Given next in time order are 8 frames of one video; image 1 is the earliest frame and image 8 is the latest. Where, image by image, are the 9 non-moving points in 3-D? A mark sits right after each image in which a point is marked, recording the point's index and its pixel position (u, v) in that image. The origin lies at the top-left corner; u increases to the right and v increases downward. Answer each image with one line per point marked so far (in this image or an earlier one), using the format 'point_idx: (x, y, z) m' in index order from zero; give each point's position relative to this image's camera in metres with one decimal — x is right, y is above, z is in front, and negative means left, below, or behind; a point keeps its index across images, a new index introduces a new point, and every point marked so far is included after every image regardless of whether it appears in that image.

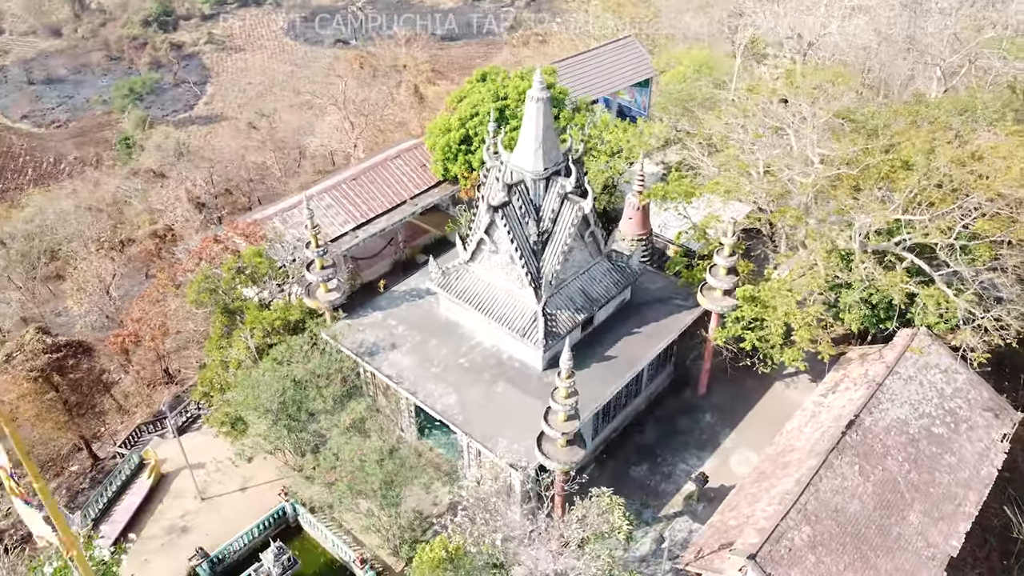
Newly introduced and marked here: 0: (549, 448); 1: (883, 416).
0: (+0.9, -3.9, +17.6) m
1: (+9.3, -3.2, +18.4) m
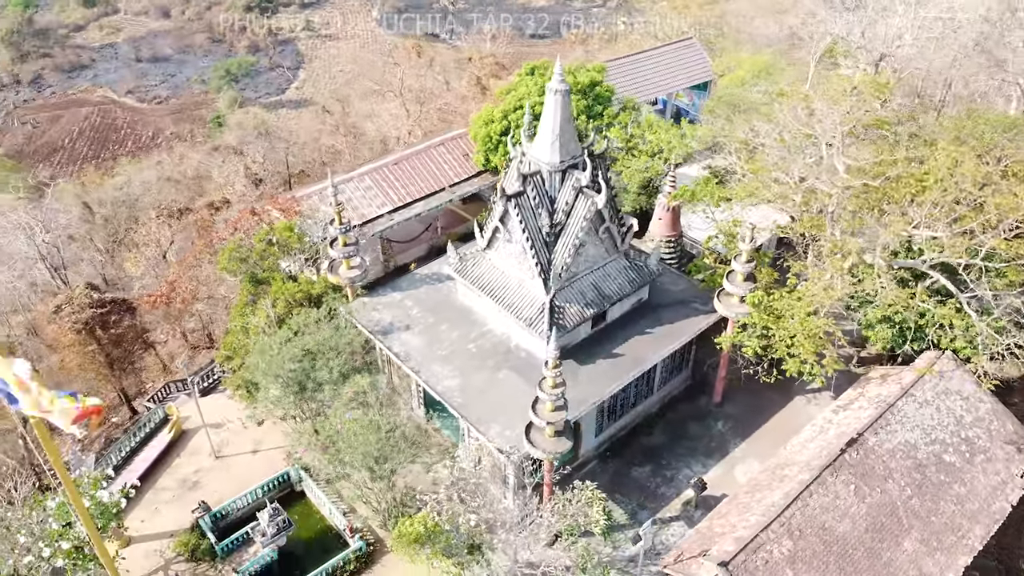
0: (+0.6, -3.6, +17.7) m
1: (+9.1, -3.6, +17.8) m
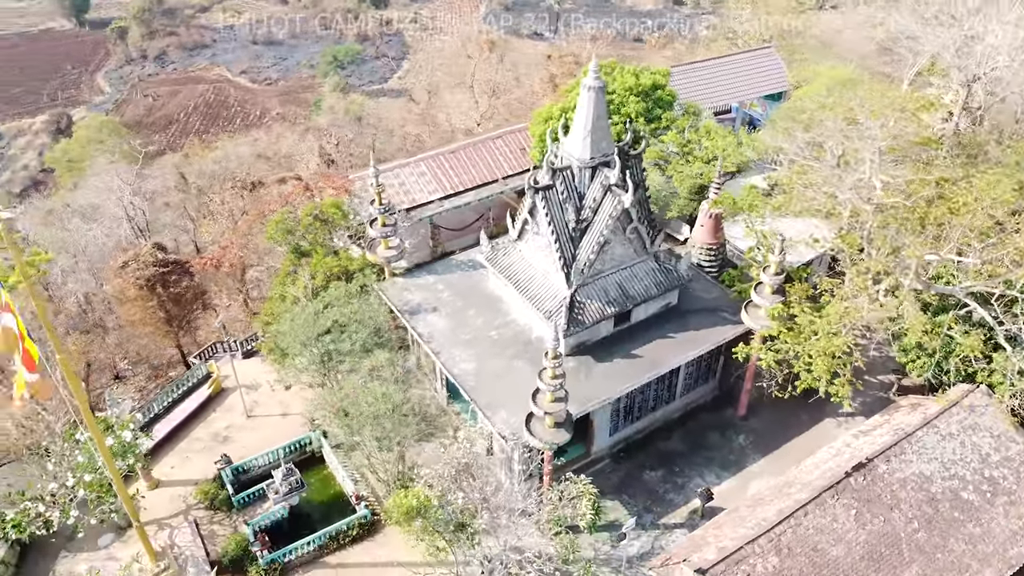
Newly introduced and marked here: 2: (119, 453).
0: (+0.6, -3.4, +17.9) m
1: (+9.0, -4.1, +17.1) m
2: (-10.7, -4.4, +19.5) m
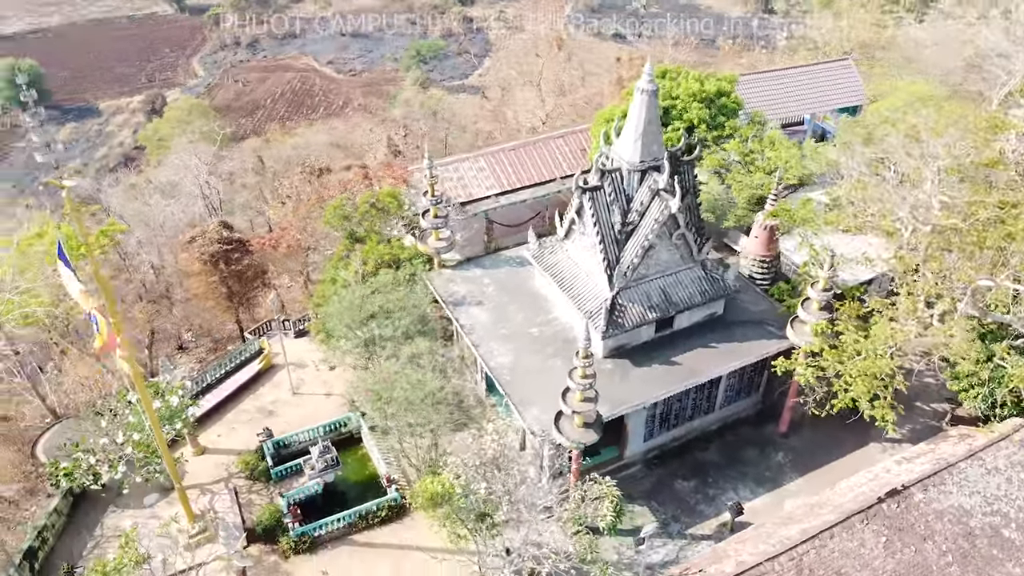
0: (+1.3, -3.4, +18.0) m
1: (+9.6, -4.7, +16.5) m
2: (-9.8, -3.6, +20.5) m
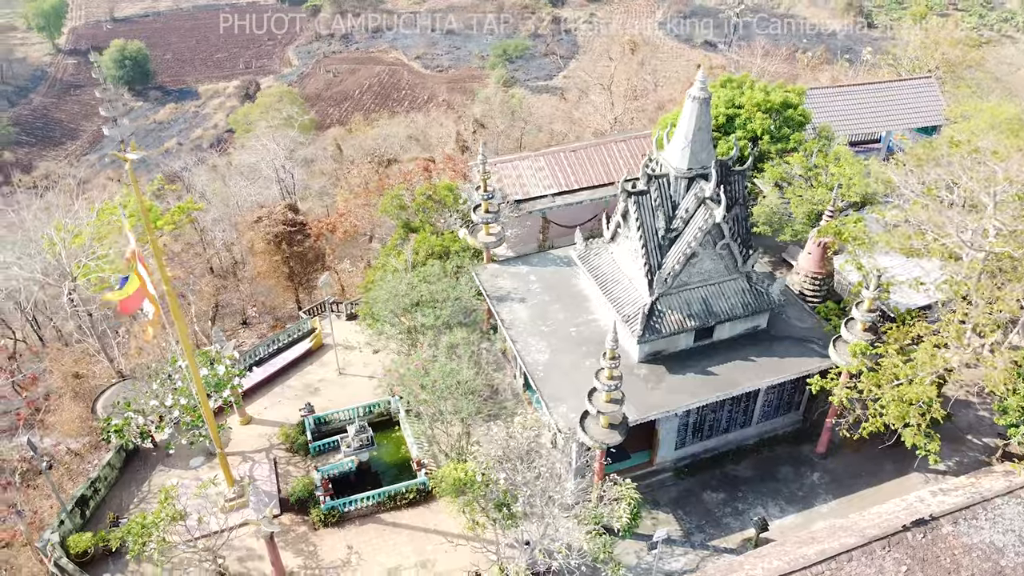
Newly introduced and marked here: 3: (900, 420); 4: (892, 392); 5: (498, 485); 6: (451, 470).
0: (+1.9, -3.4, +18.2) m
1: (+9.9, -5.3, +15.9) m
2: (-8.9, -2.9, +21.7) m
3: (+9.1, -3.1, +17.5) m
4: (+8.9, -2.5, +17.6) m
5: (-0.3, -4.8, +18.1) m
6: (-1.5, -4.6, +18.9) m
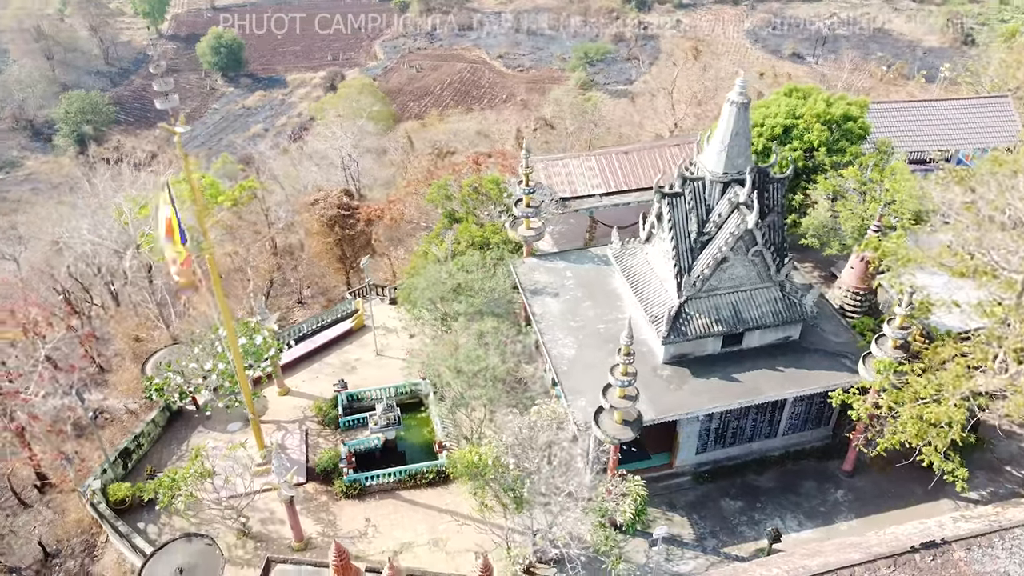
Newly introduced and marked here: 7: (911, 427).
0: (+2.3, -3.3, +18.4) m
1: (+9.9, -5.7, +15.4) m
2: (-8.1, -2.0, +22.8) m
3: (+9.4, -3.5, +17.1) m
4: (+9.3, -2.8, +17.2) m
5: (0.0, -4.6, +18.5) m
6: (-1.2, -4.3, +19.4) m
7: (+9.4, -3.3, +17.3) m
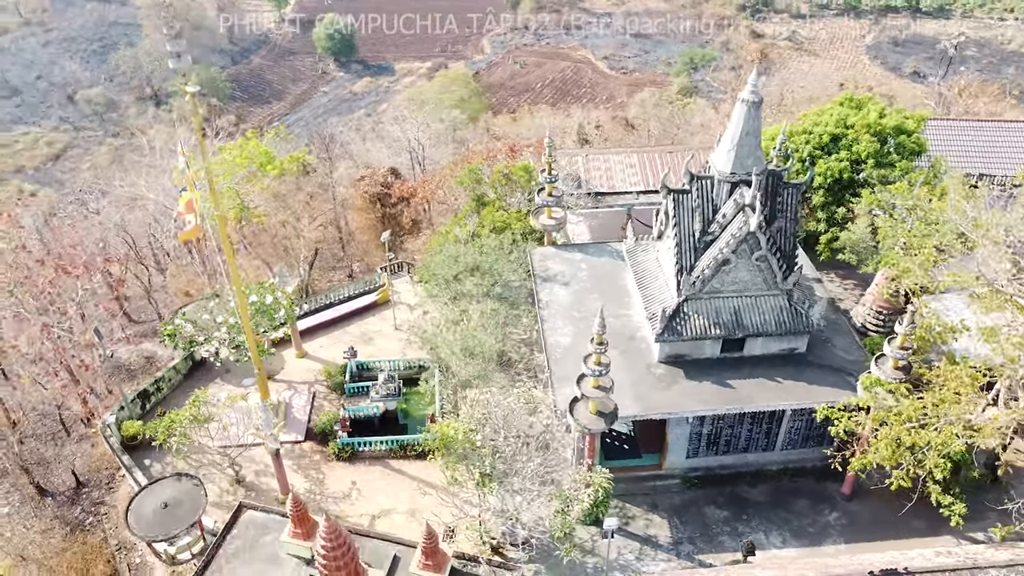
0: (+1.7, -3.0, +18.4) m
1: (+8.6, -6.1, +14.6) m
2: (-8.0, -0.8, +23.9) m
3: (+8.5, -3.9, +16.3) m
4: (+8.5, -3.2, +16.4) m
5: (-0.7, -4.1, +18.8) m
6: (-1.7, -3.7, +19.7) m
7: (+8.6, -3.6, +16.5) m
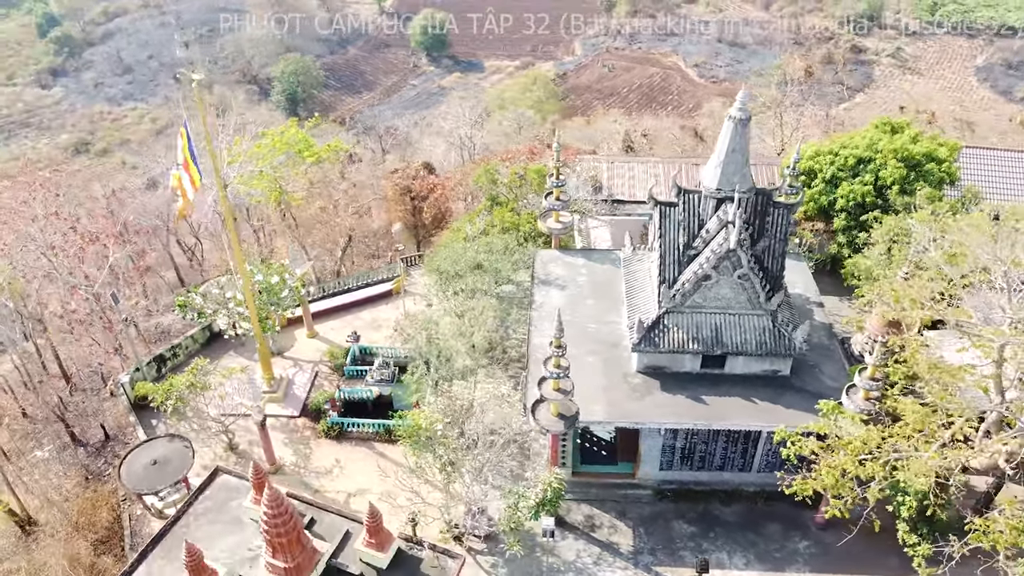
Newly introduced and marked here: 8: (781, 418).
0: (+0.8, -3.1, +18.8) m
1: (+7.1, -6.7, +14.4) m
2: (-8.2, -0.1, +25.2) m
3: (+7.3, -4.5, +16.0) m
4: (+7.3, -3.8, +16.1) m
5: (-1.7, -4.0, +19.4) m
6: (-2.5, -3.5, +20.5) m
7: (+7.4, -4.3, +16.2) m
8: (+7.3, -3.5, +19.8) m
